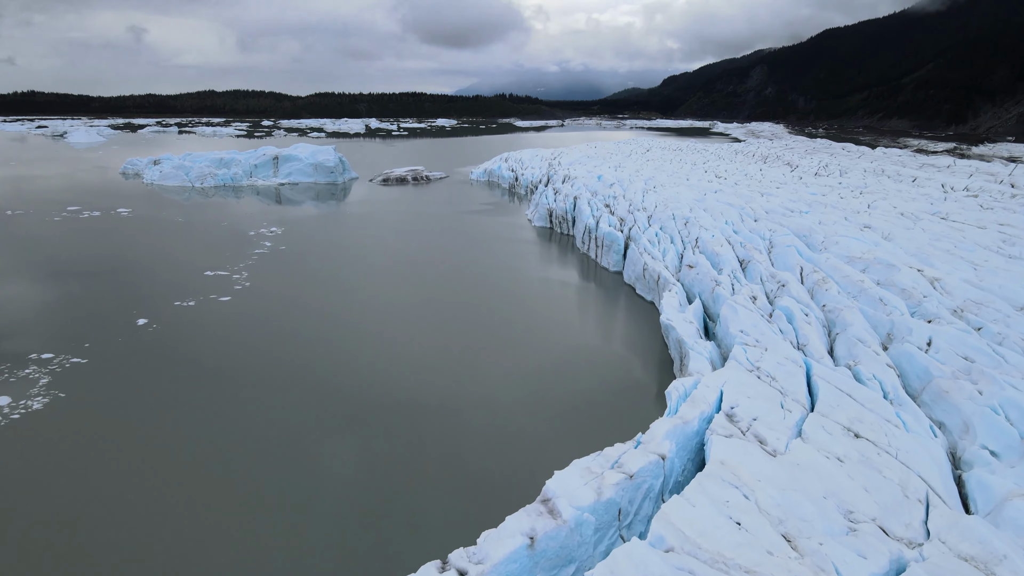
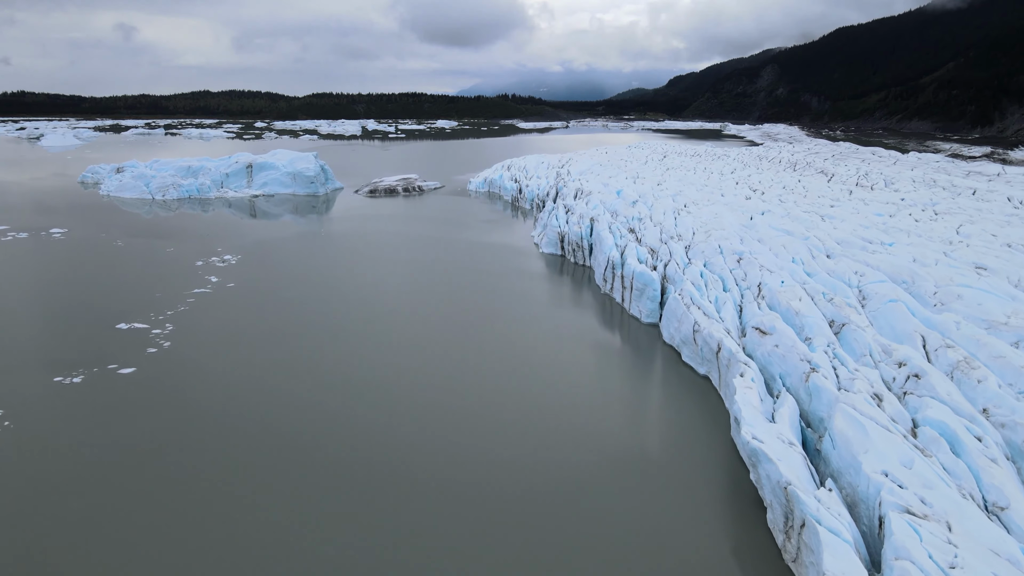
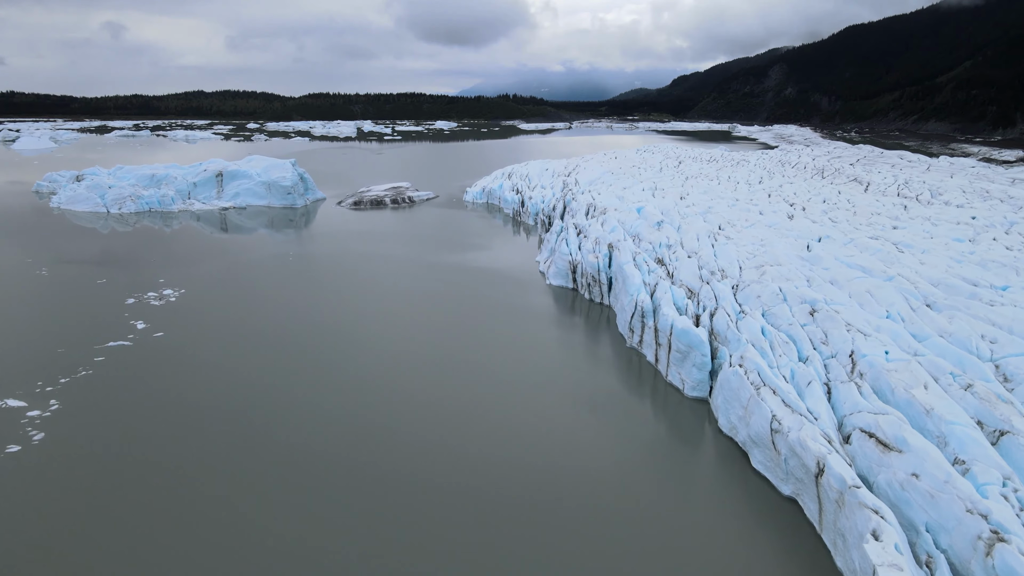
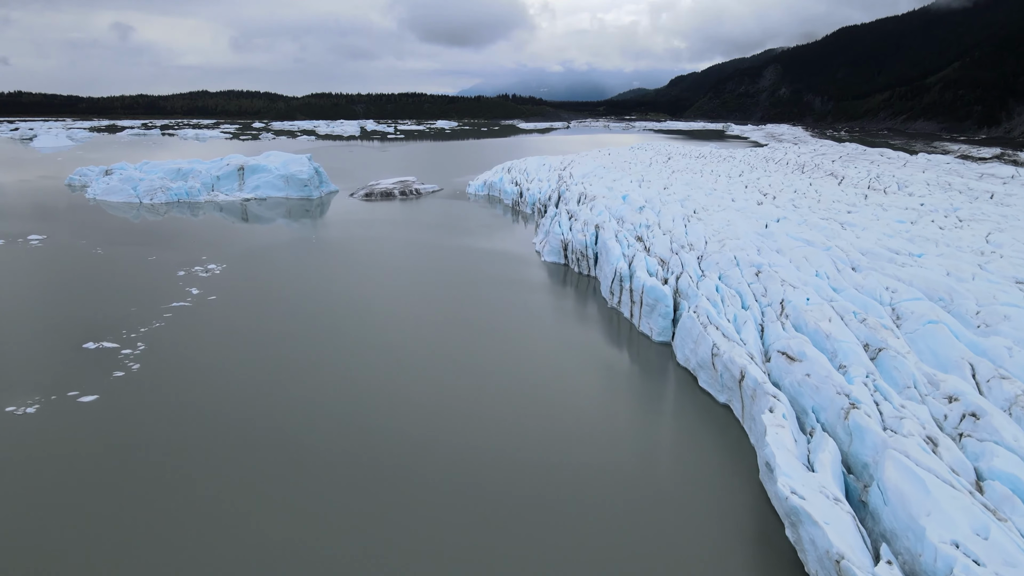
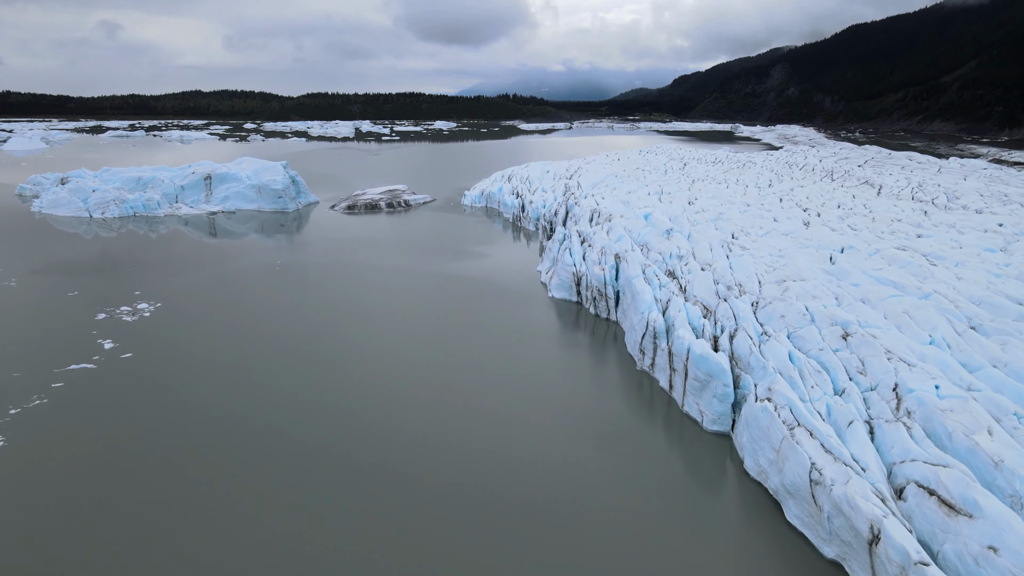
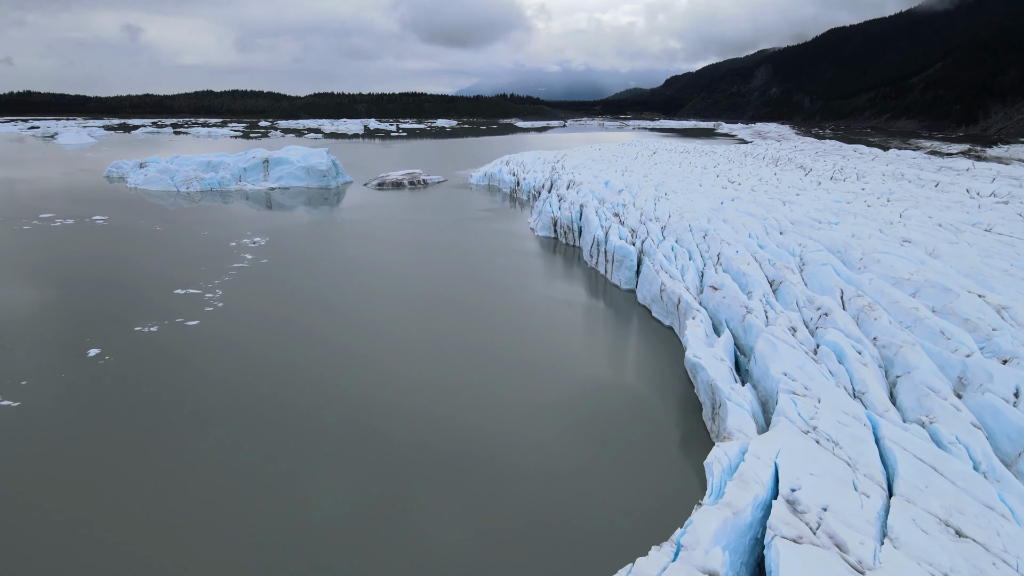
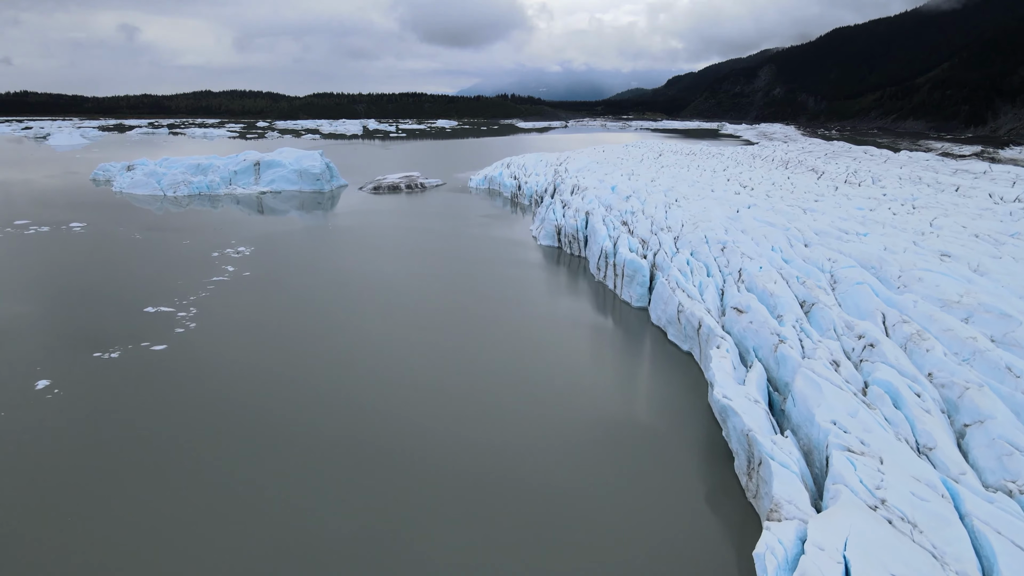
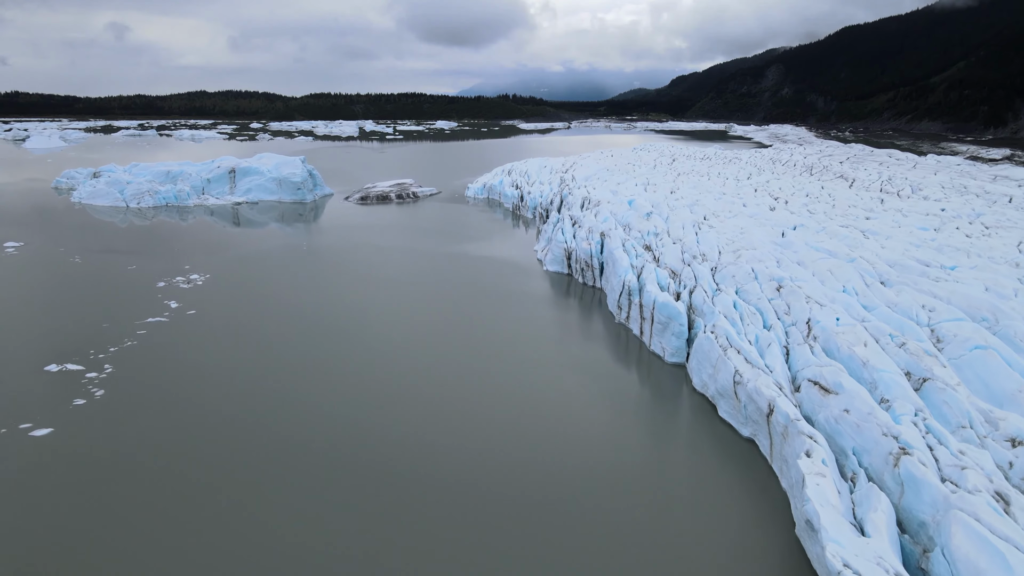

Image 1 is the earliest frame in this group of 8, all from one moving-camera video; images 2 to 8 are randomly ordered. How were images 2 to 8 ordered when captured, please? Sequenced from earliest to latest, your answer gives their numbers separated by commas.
6, 7, 2, 4, 8, 3, 5
